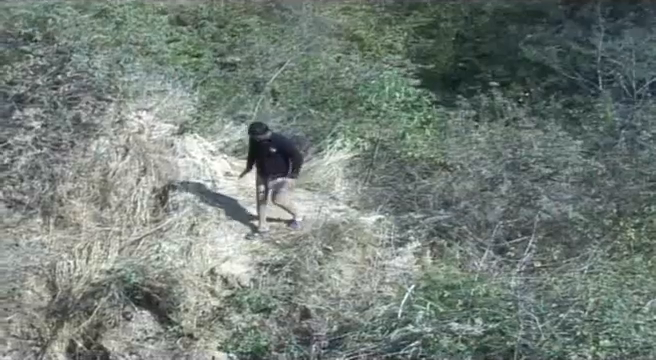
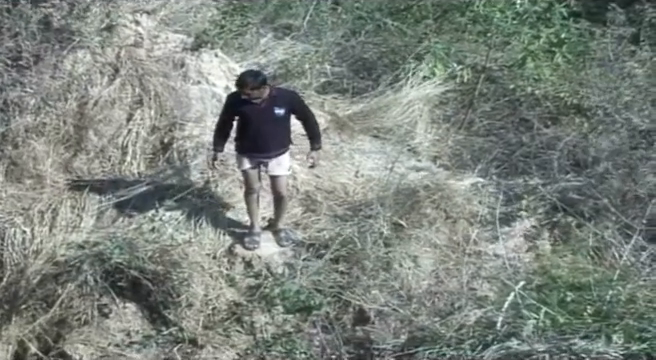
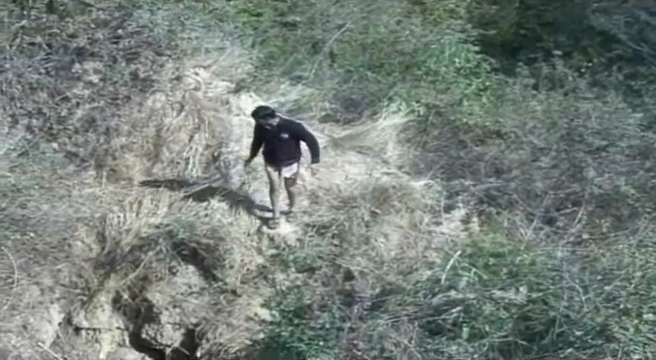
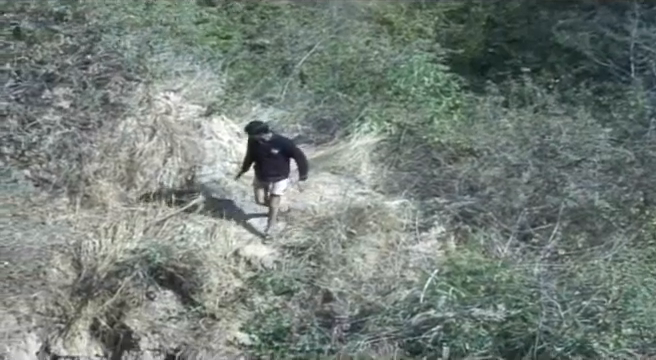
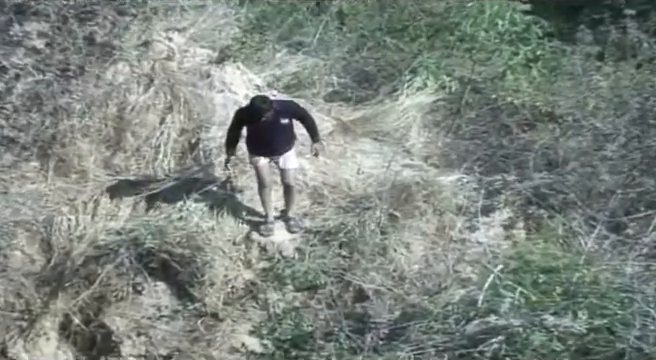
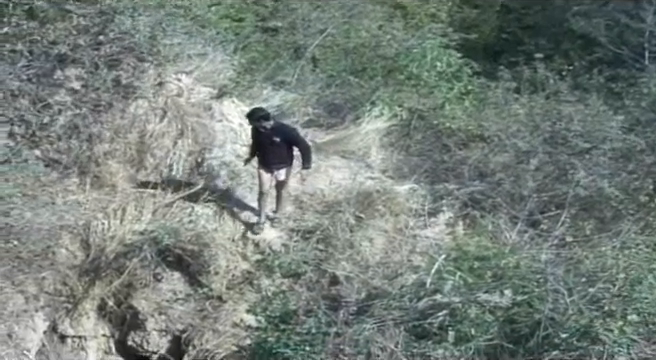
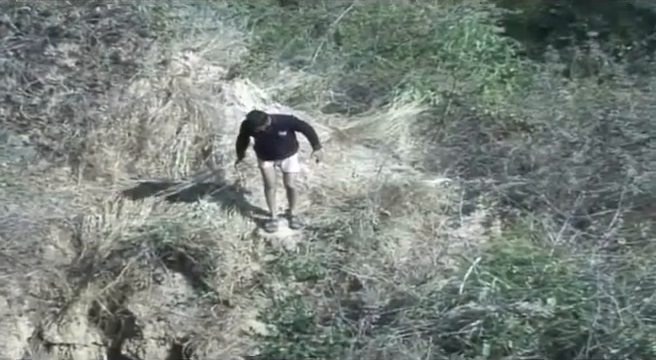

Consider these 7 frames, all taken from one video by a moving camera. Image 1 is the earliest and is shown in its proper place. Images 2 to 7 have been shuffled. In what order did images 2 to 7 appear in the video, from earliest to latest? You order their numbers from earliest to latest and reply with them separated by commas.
4, 6, 3, 7, 5, 2
